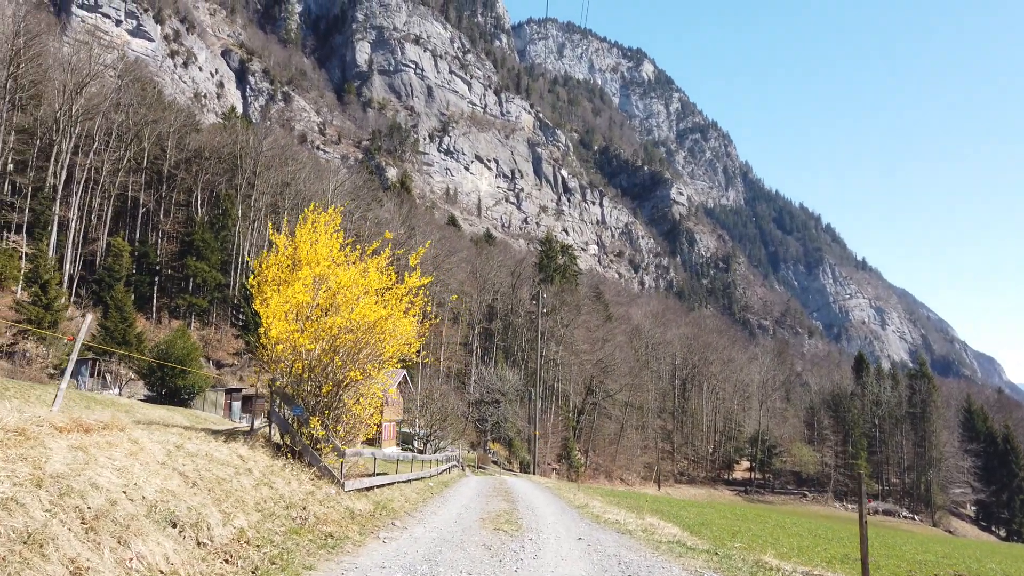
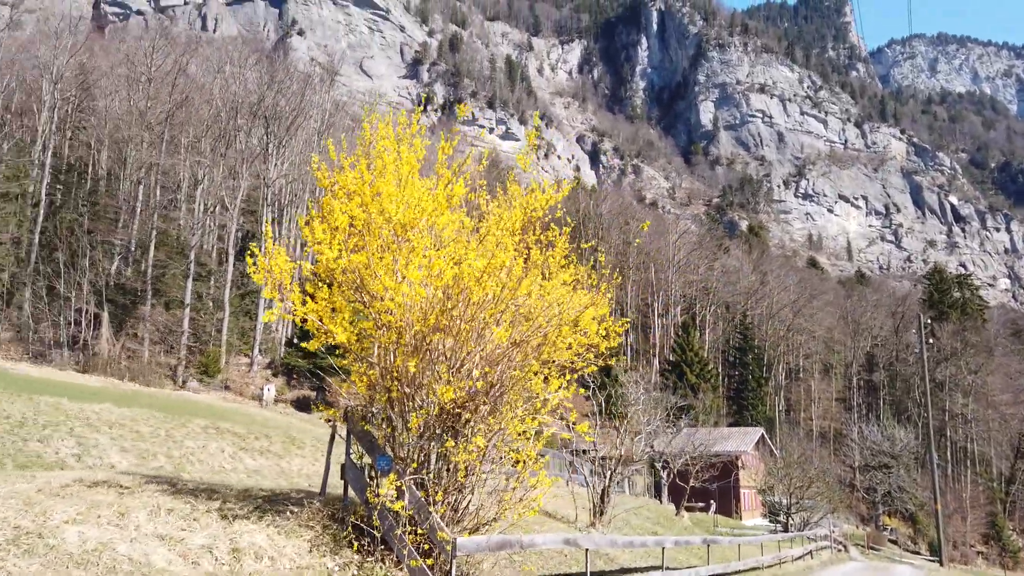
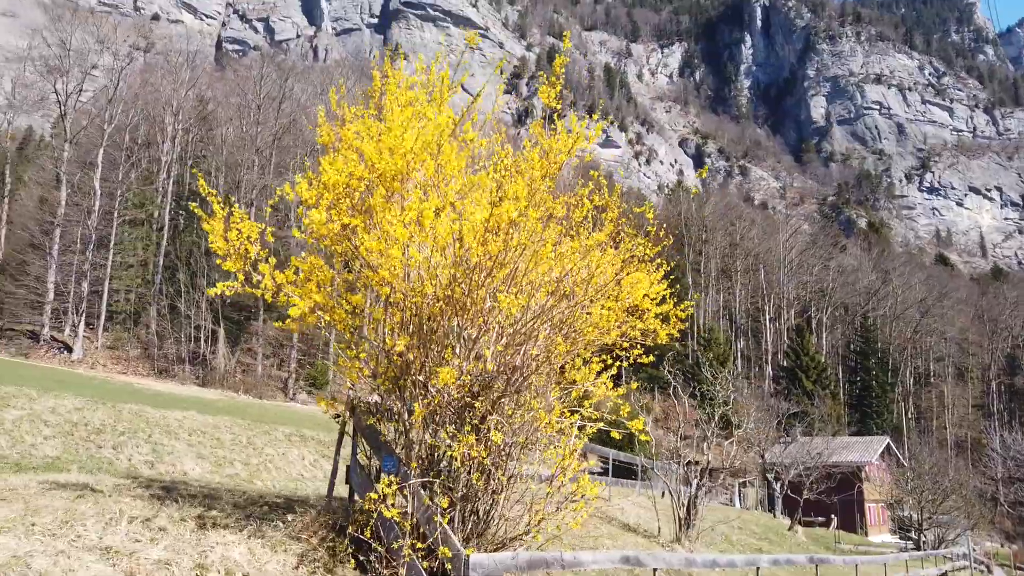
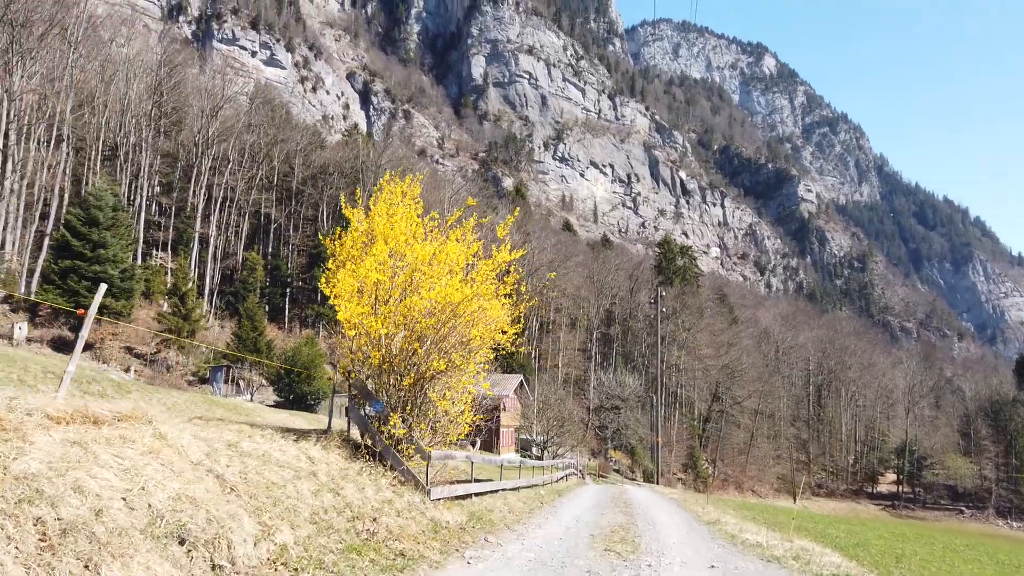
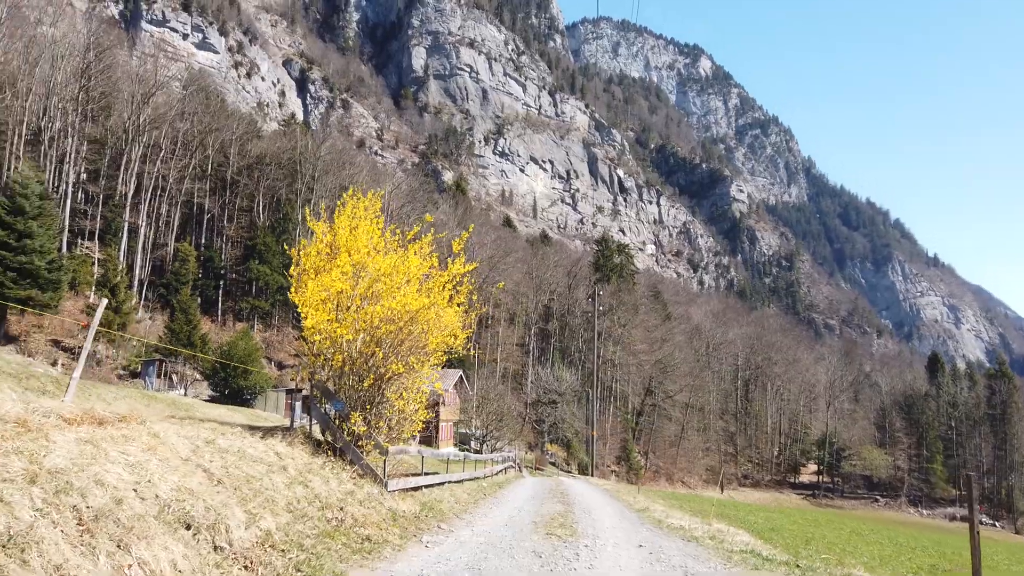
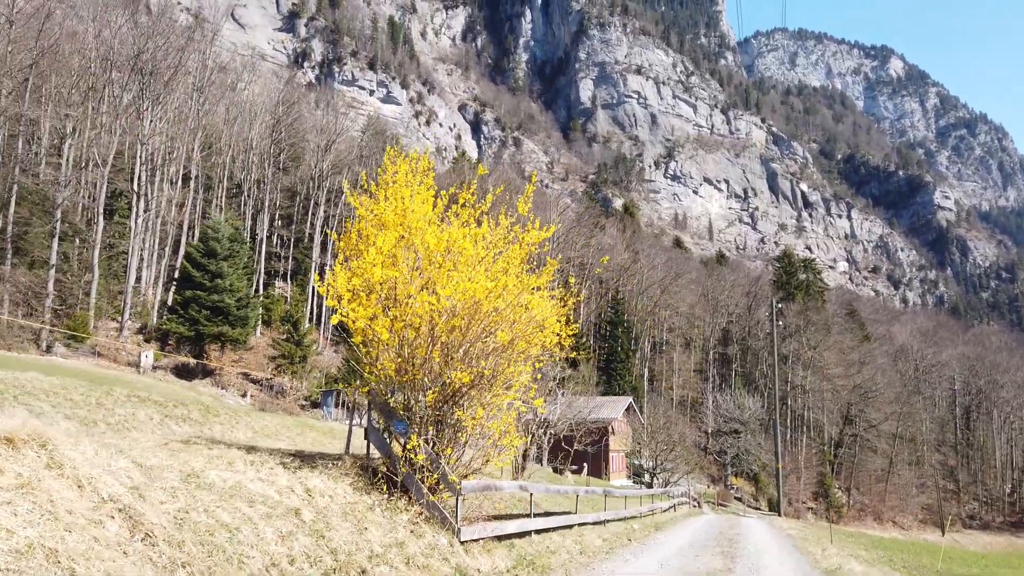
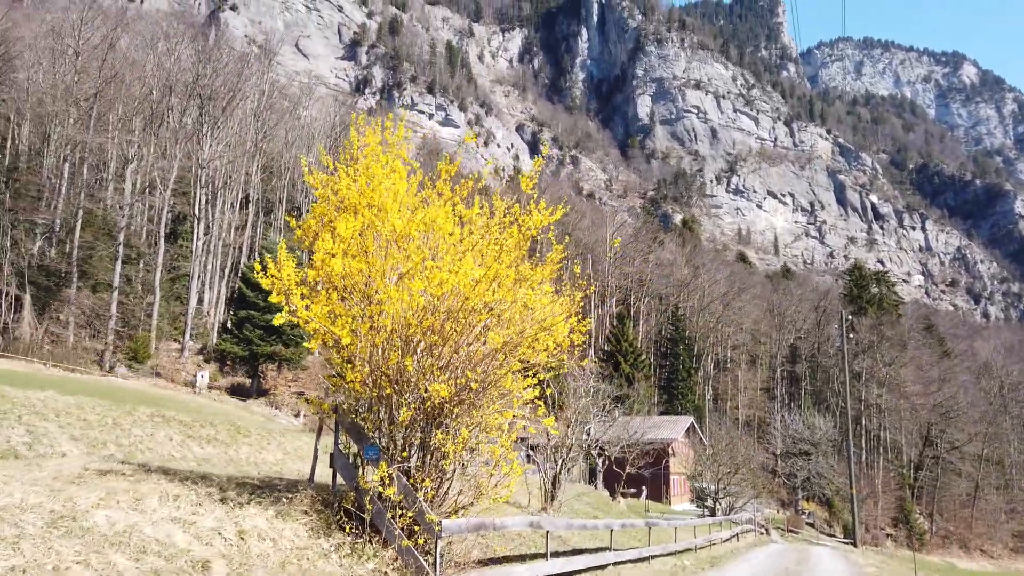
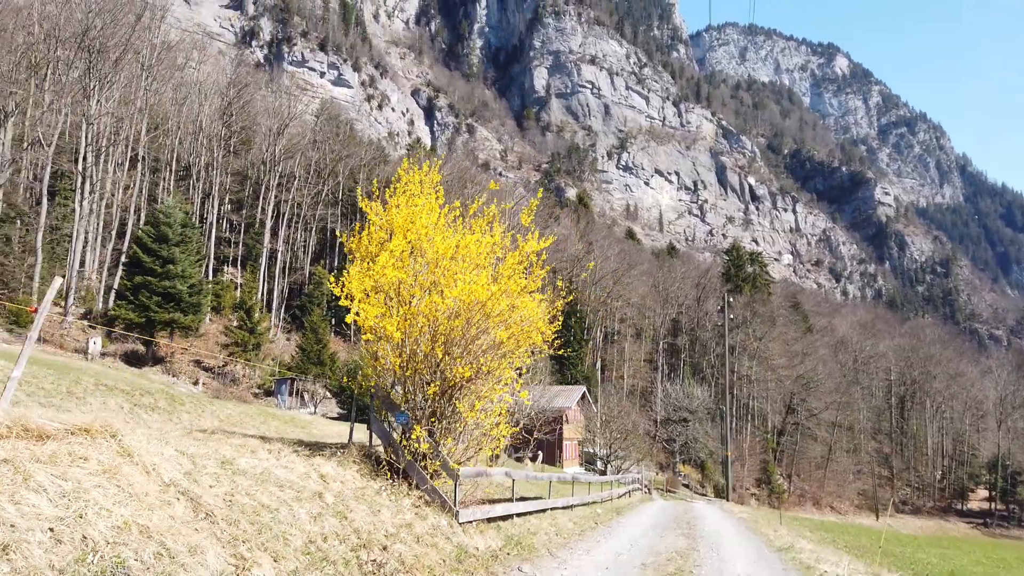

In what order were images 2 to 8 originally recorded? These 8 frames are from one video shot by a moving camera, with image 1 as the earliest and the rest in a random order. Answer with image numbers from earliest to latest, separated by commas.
5, 4, 8, 6, 7, 2, 3
